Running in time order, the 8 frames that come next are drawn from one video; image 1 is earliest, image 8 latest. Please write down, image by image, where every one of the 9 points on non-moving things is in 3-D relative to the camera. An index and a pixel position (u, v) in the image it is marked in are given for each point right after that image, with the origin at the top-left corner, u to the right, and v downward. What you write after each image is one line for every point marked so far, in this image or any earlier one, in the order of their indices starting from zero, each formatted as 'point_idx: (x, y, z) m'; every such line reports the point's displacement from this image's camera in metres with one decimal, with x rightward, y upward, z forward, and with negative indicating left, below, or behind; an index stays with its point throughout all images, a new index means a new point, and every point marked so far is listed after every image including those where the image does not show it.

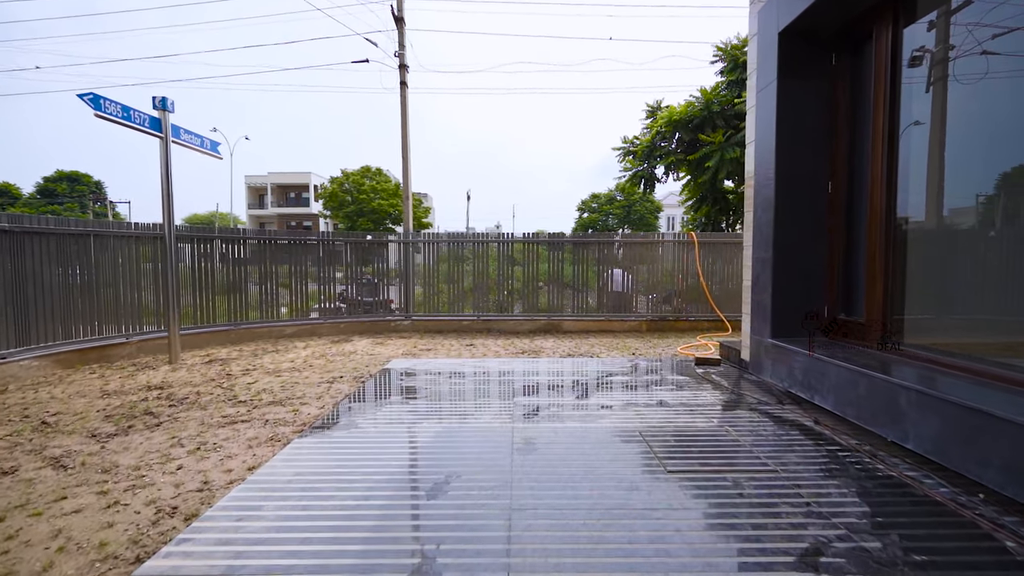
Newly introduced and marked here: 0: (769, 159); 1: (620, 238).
0: (+2.5, +1.3, +4.5) m
1: (+1.7, +1.0, +9.3) m
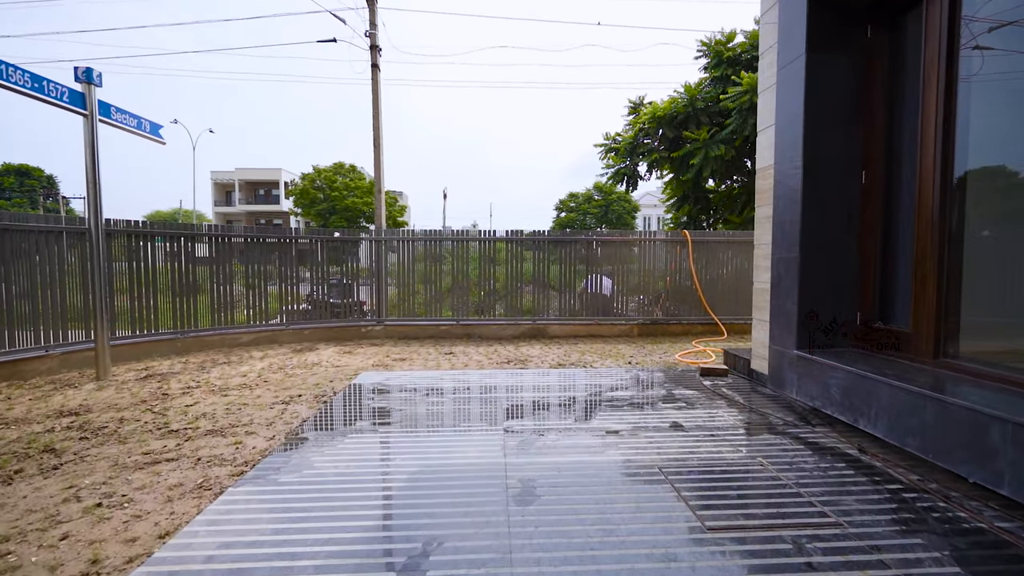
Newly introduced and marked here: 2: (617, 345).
0: (+2.4, +1.2, +3.9) m
1: (+1.3, +1.0, +8.7) m
2: (+1.7, -1.0, +7.7) m
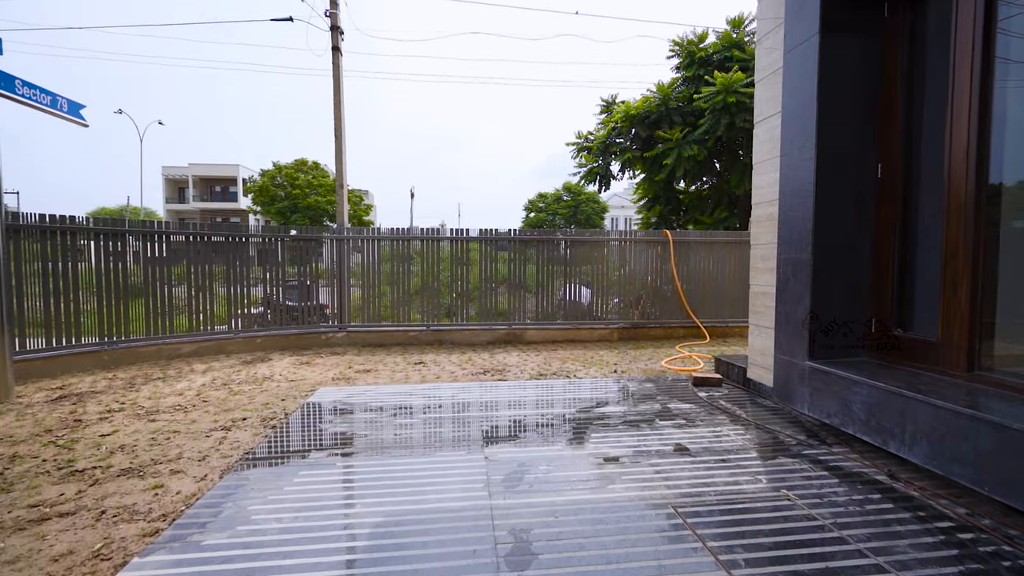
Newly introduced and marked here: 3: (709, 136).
0: (+2.3, +1.2, +3.6) m
1: (+0.9, +0.9, +8.3) m
2: (+1.3, -1.0, +7.3) m
3: (+6.1, +4.7, +14.4) m
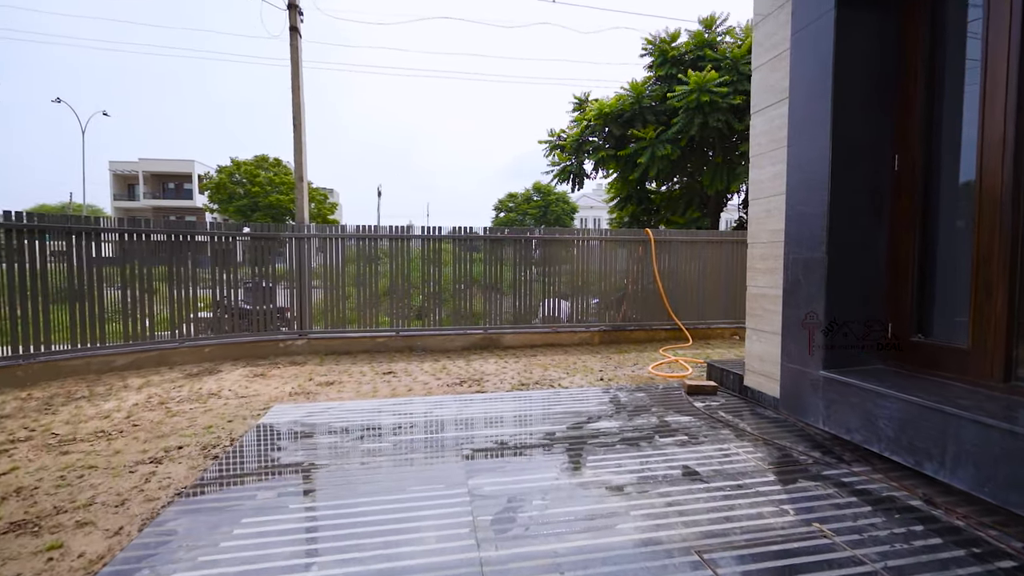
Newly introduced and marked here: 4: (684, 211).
0: (+2.2, +1.2, +3.3) m
1: (+0.4, +0.9, +7.9) m
2: (+1.0, -1.0, +6.9) m
3: (+5.2, +4.7, +14.3) m
4: (+5.8, +2.6, +16.0) m
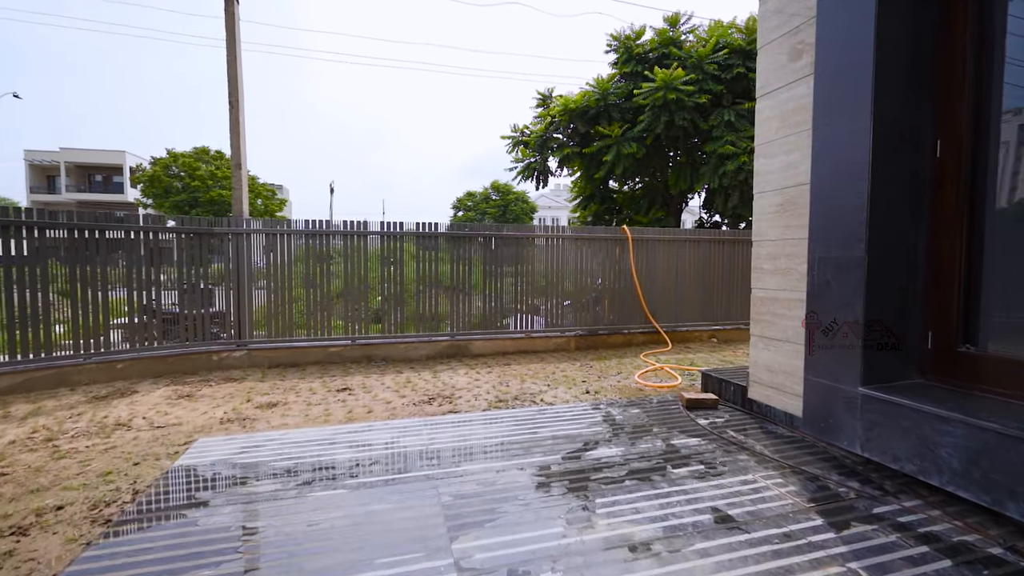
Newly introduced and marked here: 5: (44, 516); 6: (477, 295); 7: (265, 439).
0: (+2.1, +1.1, +2.8) m
1: (0.0, +0.9, +7.3) m
2: (+0.6, -1.0, +6.3) m
3: (+4.1, +4.7, +14.1) m
4: (+4.6, +2.6, +15.8) m
5: (-2.6, -1.2, +2.6) m
6: (-0.5, -0.1, +7.2) m
7: (-1.9, -1.2, +3.6) m
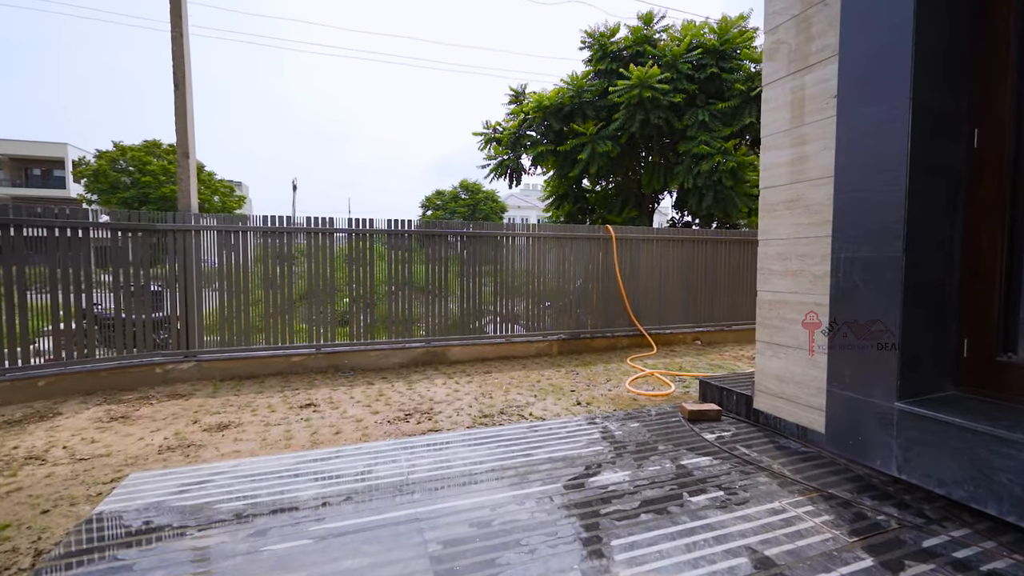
0: (+2.1, +1.1, +2.6) m
1: (-0.4, +0.8, +6.8) m
2: (+0.4, -1.1, +6.0) m
3: (+3.3, +4.7, +13.9) m
4: (+3.7, +2.6, +15.7) m
5: (-2.6, -1.3, +2.0) m
6: (-0.8, -0.1, +6.7) m
7: (-2.0, -1.2, +3.0) m
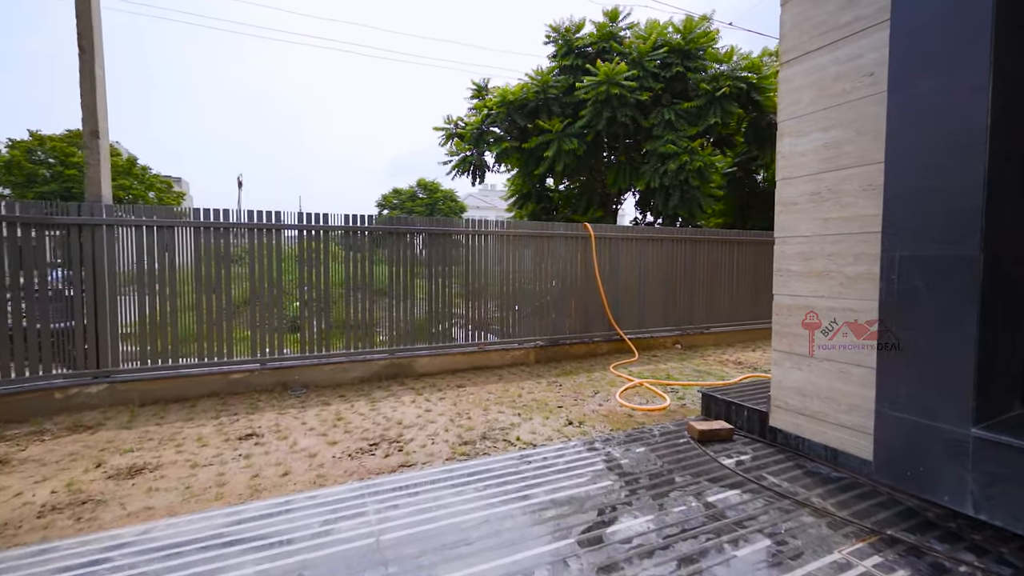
0: (+2.1, +1.1, +2.2) m
1: (-0.7, +0.8, +6.2) m
2: (+0.1, -1.1, +5.4) m
3: (+2.3, +4.6, +13.6) m
4: (+2.5, +2.6, +15.4) m
5: (-2.5, -1.3, +1.2) m
6: (-1.2, -0.2, +6.1) m
7: (-2.0, -1.2, +2.3) m
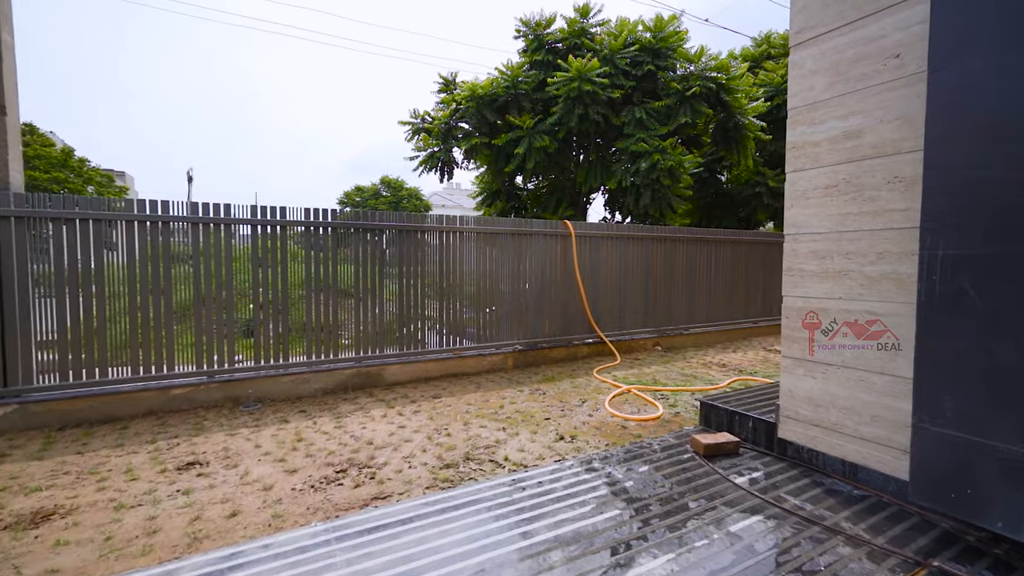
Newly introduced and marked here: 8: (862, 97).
0: (+2.1, +1.1, +1.9) m
1: (-1.0, +0.8, +5.7) m
2: (-0.1, -1.1, +5.0) m
3: (+1.4, +4.6, +13.4) m
4: (+1.5, +2.6, +15.1) m
5: (-2.4, -1.4, +0.6) m
6: (-1.5, -0.2, +5.6) m
7: (-1.9, -1.3, +1.7) m
8: (+2.0, +1.1, +2.7) m
